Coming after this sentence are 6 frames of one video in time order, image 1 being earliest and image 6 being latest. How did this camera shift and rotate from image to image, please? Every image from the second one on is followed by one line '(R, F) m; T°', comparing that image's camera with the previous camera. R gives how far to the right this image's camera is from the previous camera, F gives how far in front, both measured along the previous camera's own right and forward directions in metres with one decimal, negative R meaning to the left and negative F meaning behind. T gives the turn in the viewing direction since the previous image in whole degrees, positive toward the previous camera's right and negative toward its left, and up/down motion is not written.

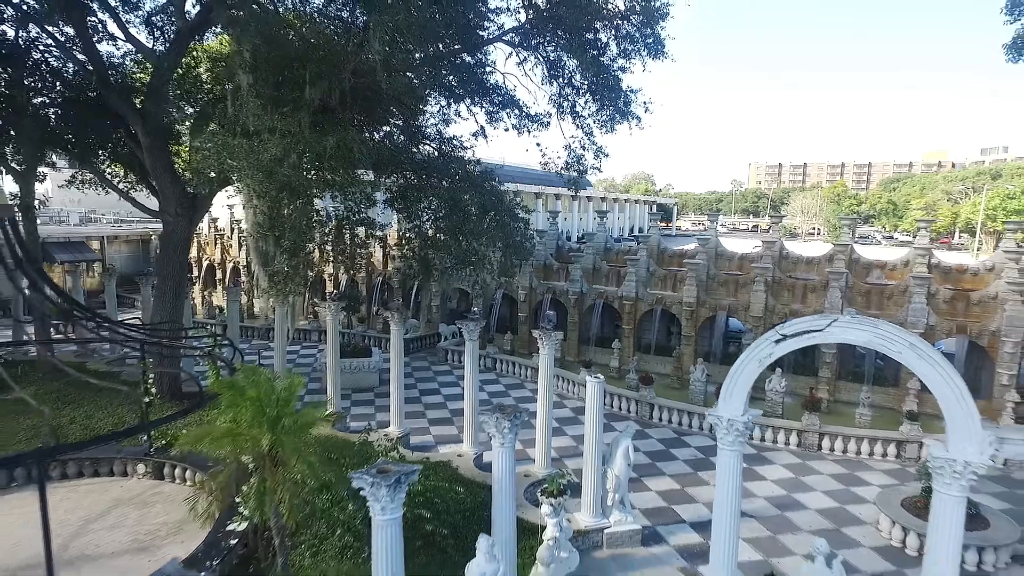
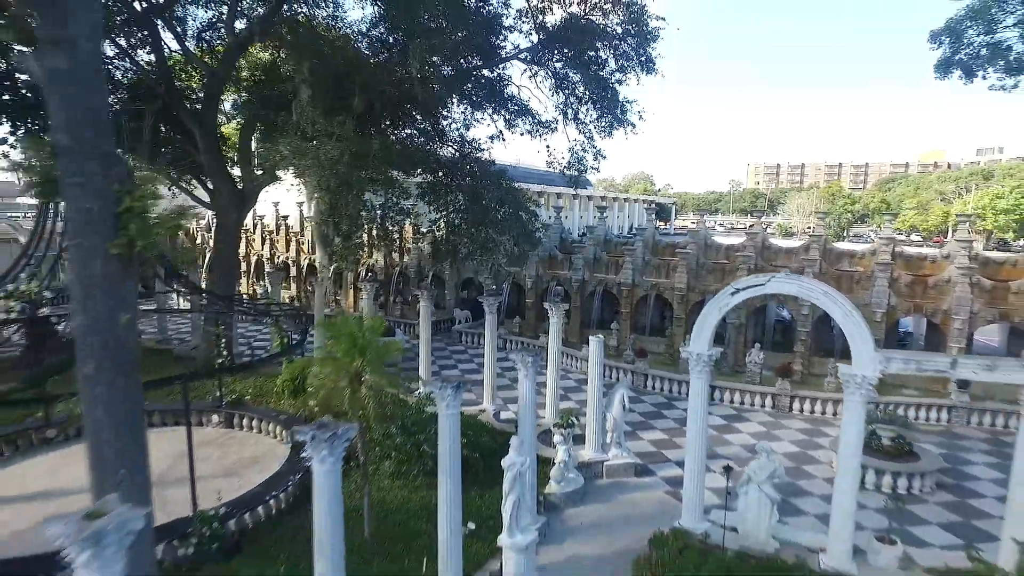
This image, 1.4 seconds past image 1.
(-0.2, -1.7) m; 0°
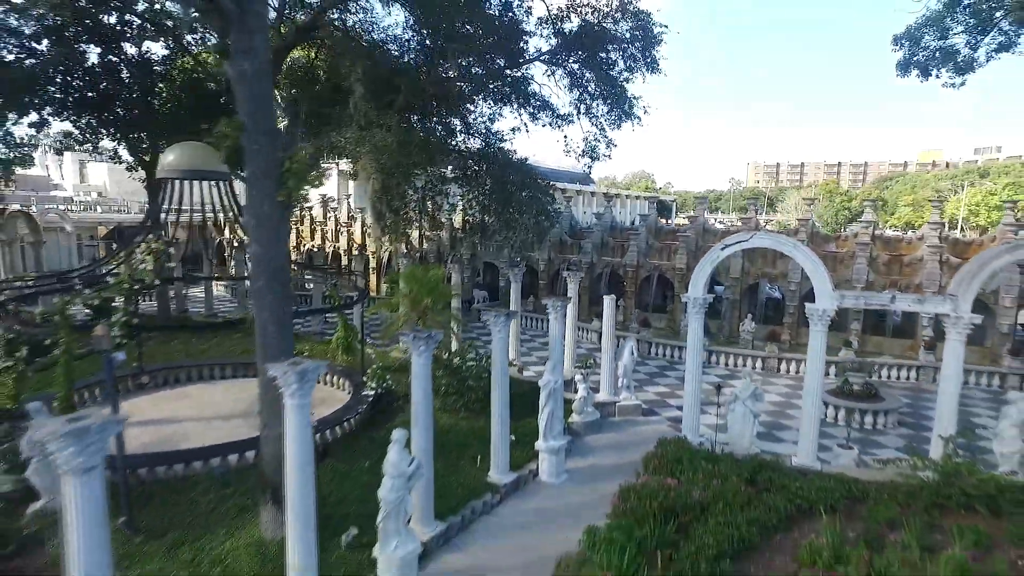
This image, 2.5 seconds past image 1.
(-0.4, -1.7) m; 0°
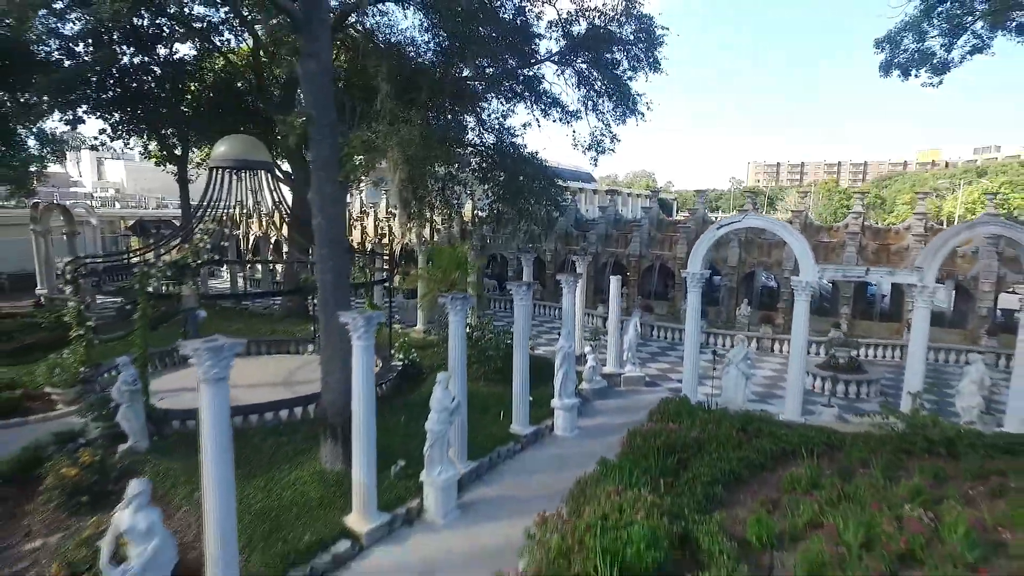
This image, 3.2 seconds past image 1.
(-0.3, -1.1) m; 0°
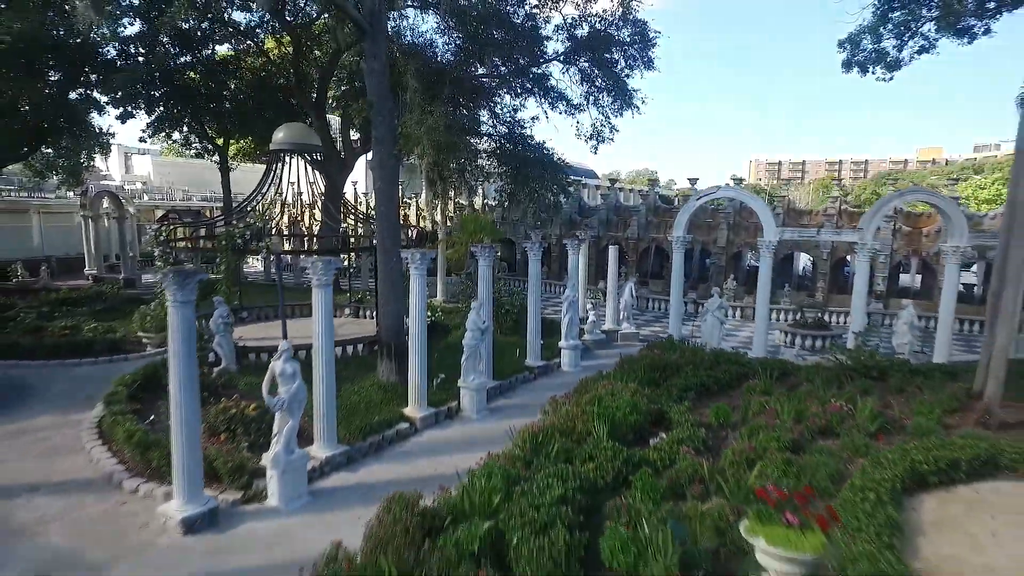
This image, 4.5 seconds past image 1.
(-0.2, -2.0) m; 0°
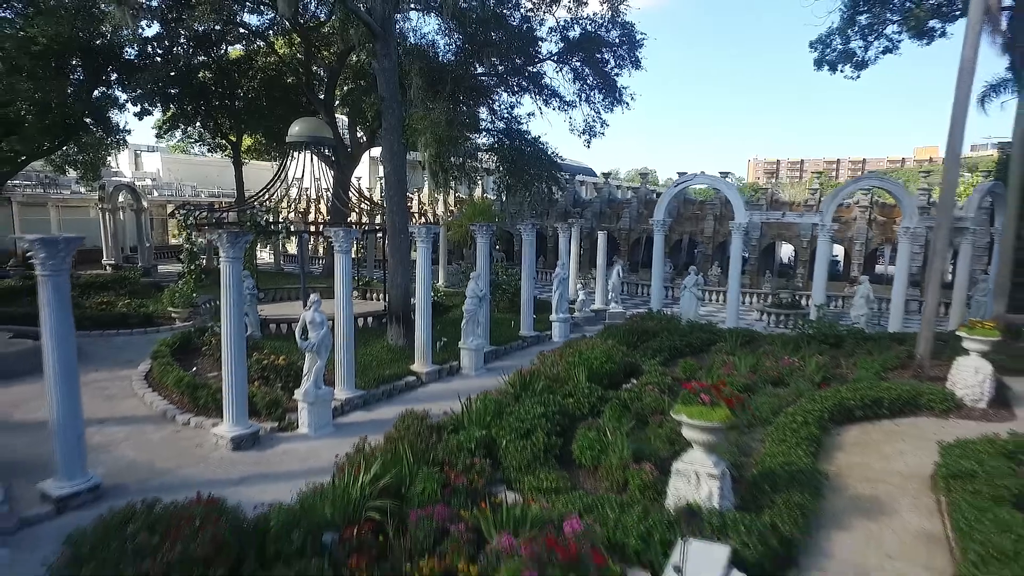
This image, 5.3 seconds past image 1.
(+0.1, -1.2) m; 0°
